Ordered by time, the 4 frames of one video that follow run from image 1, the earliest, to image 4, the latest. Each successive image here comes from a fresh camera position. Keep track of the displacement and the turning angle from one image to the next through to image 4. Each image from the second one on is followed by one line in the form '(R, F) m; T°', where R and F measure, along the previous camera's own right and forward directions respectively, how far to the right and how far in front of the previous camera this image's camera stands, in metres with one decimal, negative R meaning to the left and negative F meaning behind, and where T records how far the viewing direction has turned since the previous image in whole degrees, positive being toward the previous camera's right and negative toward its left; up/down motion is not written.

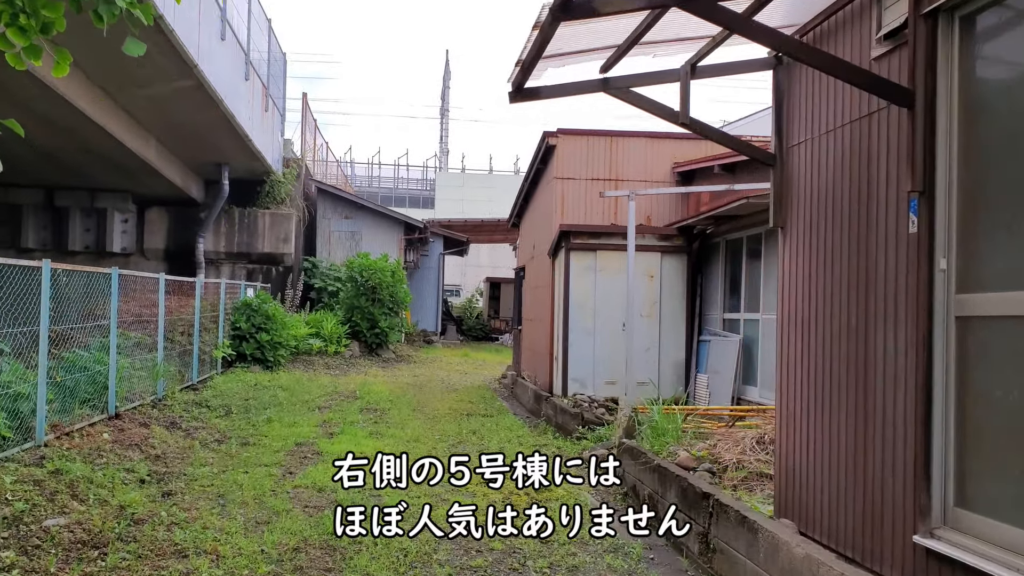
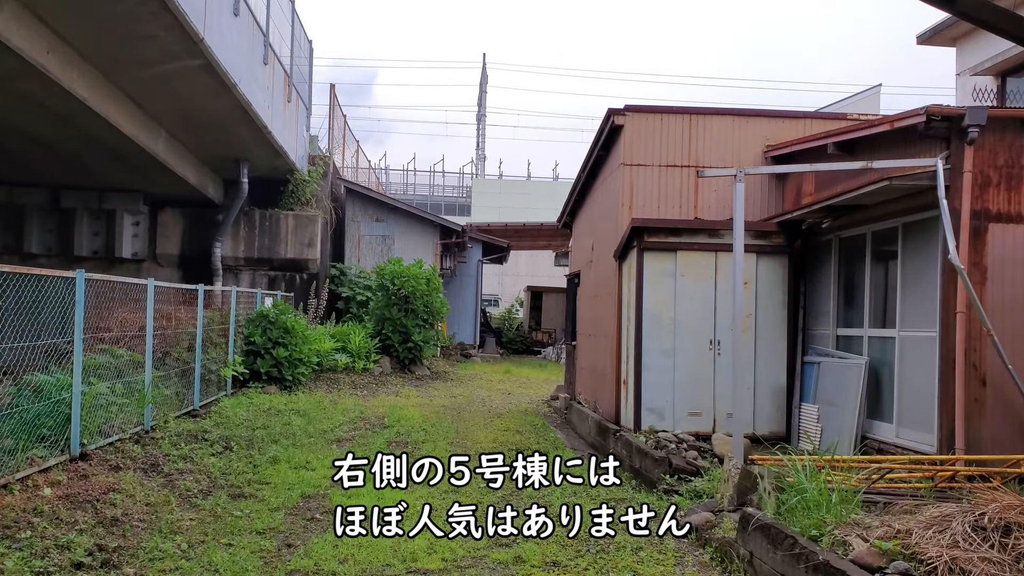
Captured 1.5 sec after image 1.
(-0.1, +1.2) m; -2°
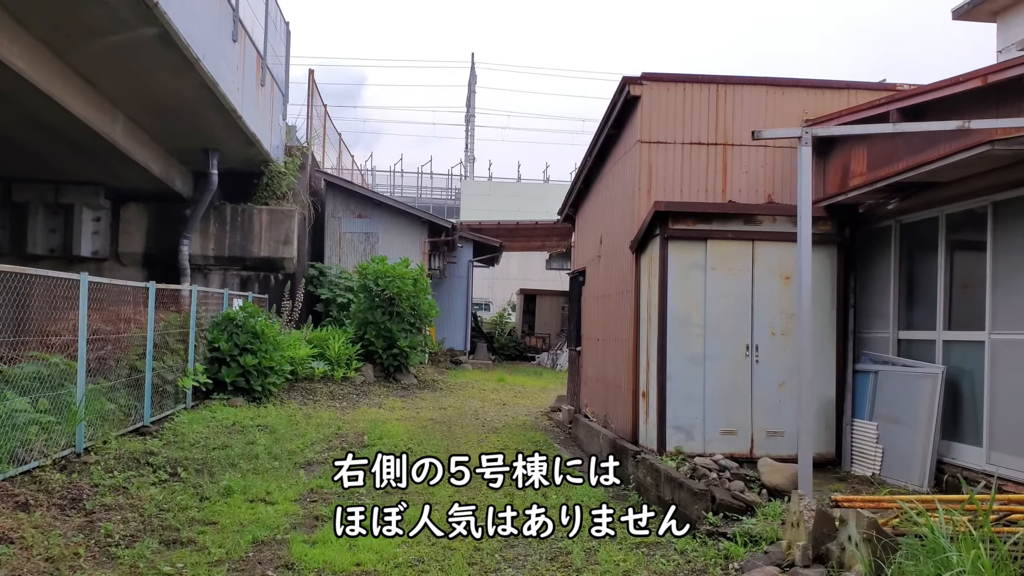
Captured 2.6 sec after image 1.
(-0.1, +0.9) m; +1°
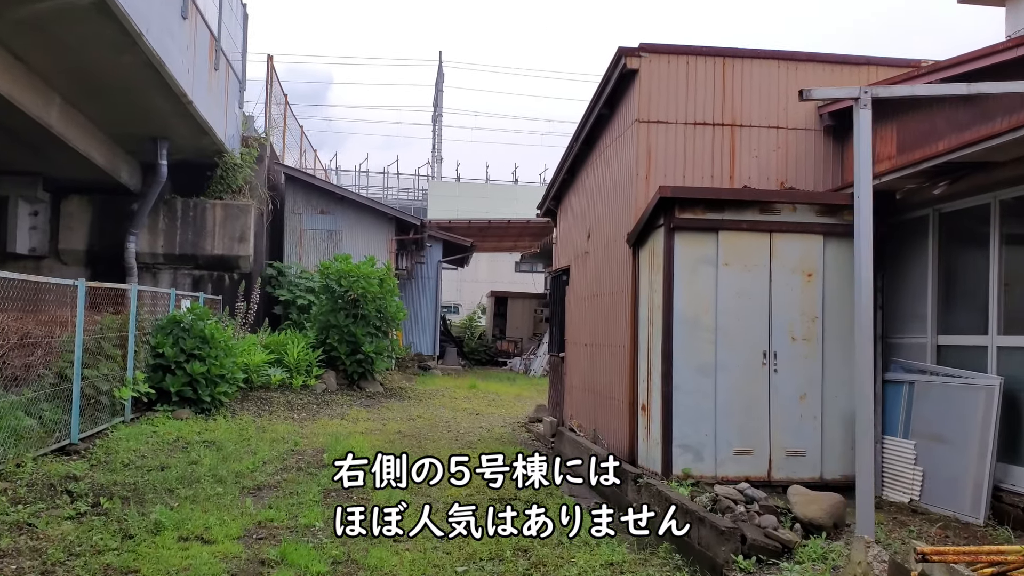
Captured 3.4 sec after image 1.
(-0.1, +0.6) m; +2°
